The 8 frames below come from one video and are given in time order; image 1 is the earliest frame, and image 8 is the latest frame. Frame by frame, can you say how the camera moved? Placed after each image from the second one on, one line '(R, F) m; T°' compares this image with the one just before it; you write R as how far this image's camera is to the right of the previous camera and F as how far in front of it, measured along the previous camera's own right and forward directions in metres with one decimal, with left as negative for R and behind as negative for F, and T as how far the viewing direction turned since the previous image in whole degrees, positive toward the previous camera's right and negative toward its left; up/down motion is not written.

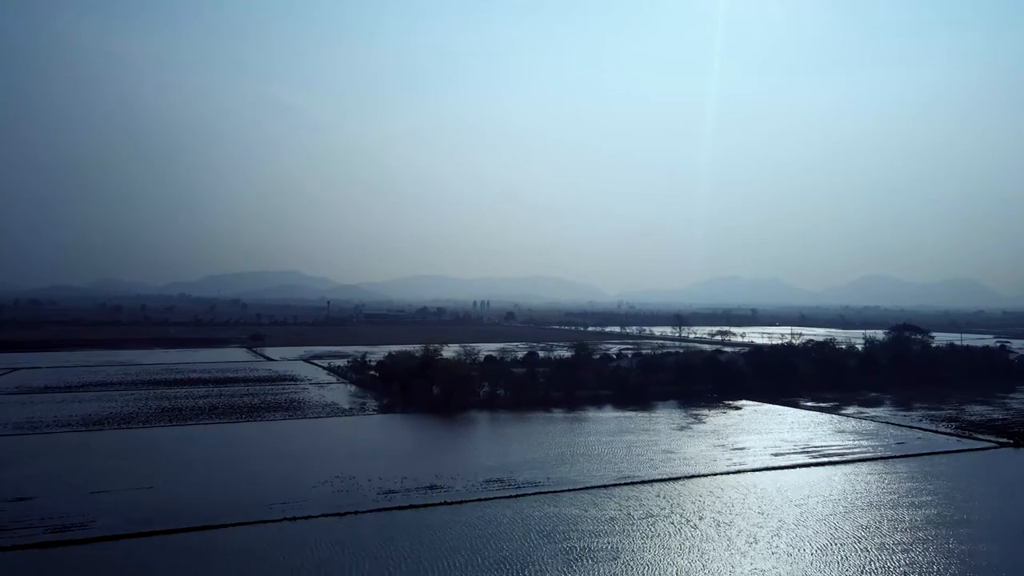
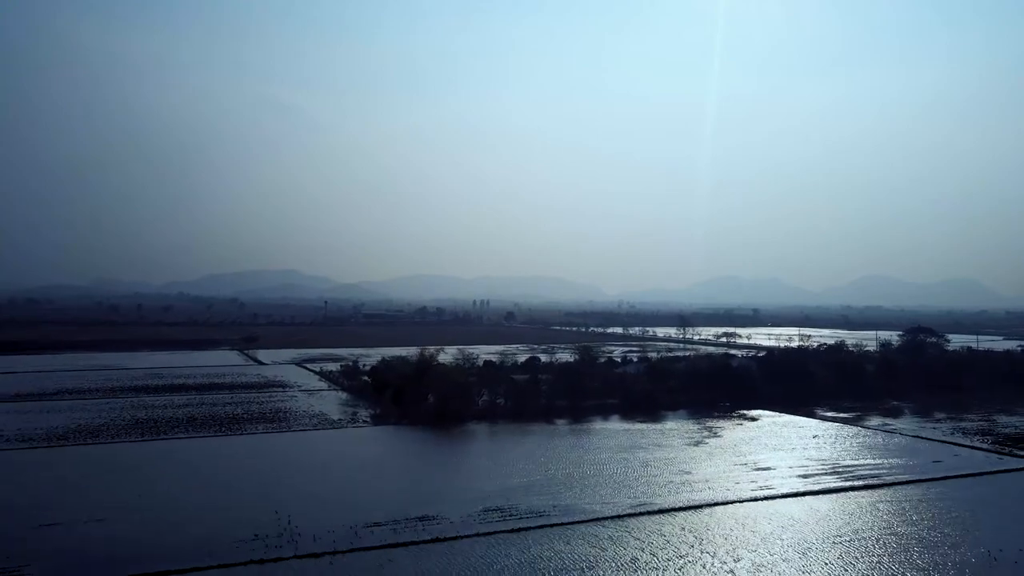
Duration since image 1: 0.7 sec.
(0.0, +0.8) m; 0°
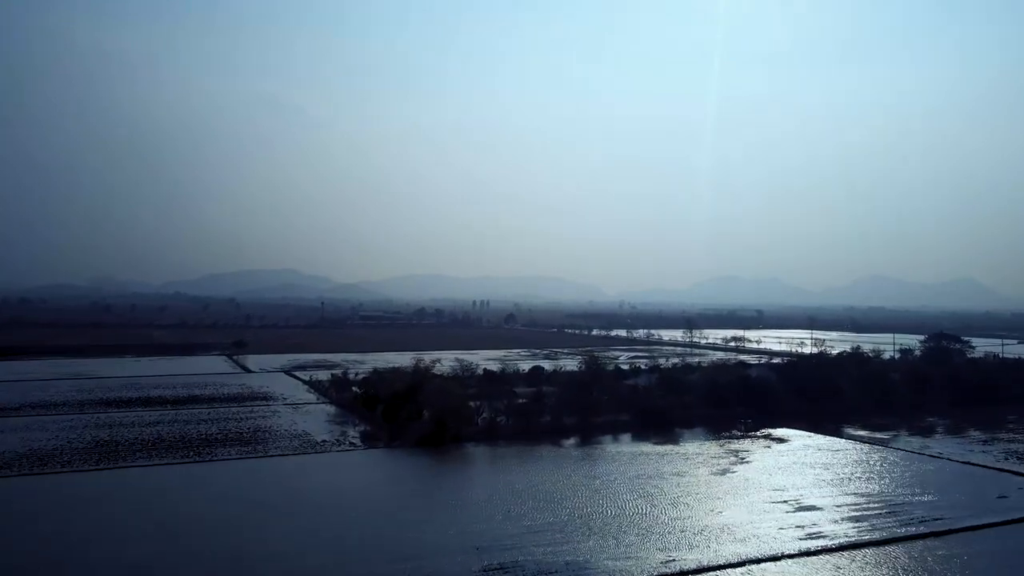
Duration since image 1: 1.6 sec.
(0.0, +1.0) m; 0°
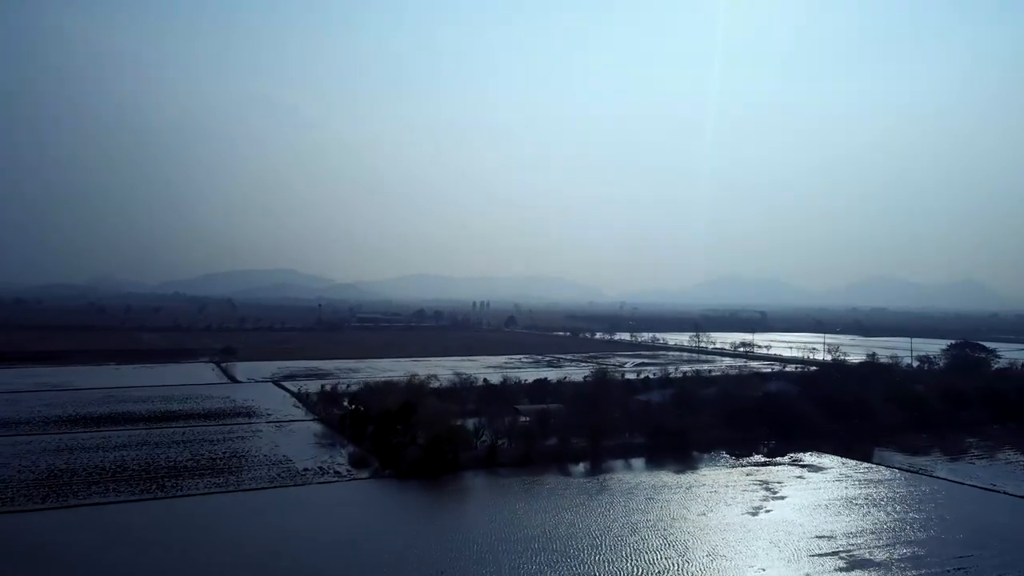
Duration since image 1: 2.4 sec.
(0.0, +1.0) m; 0°
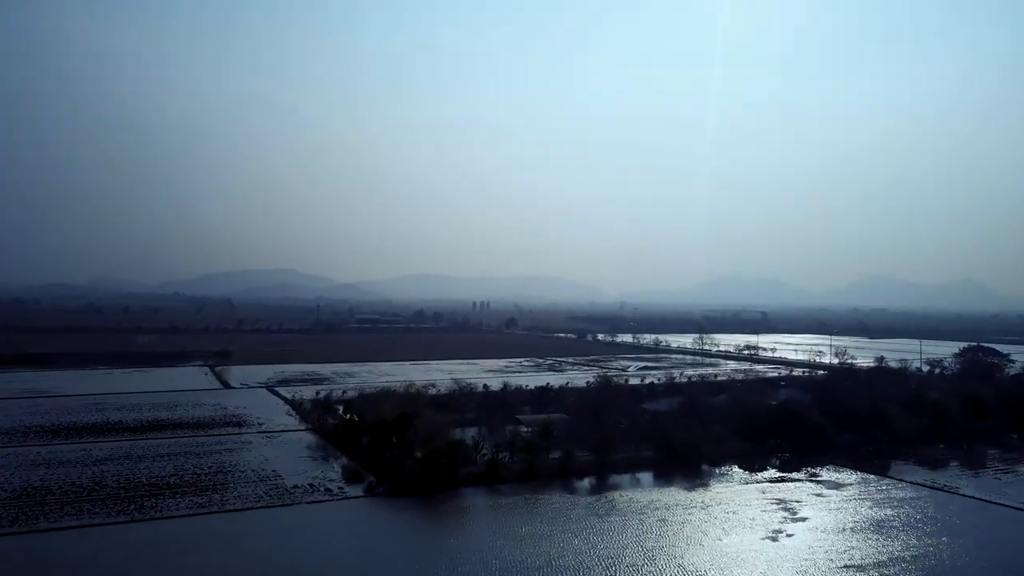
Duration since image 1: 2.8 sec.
(0.0, +0.5) m; 0°
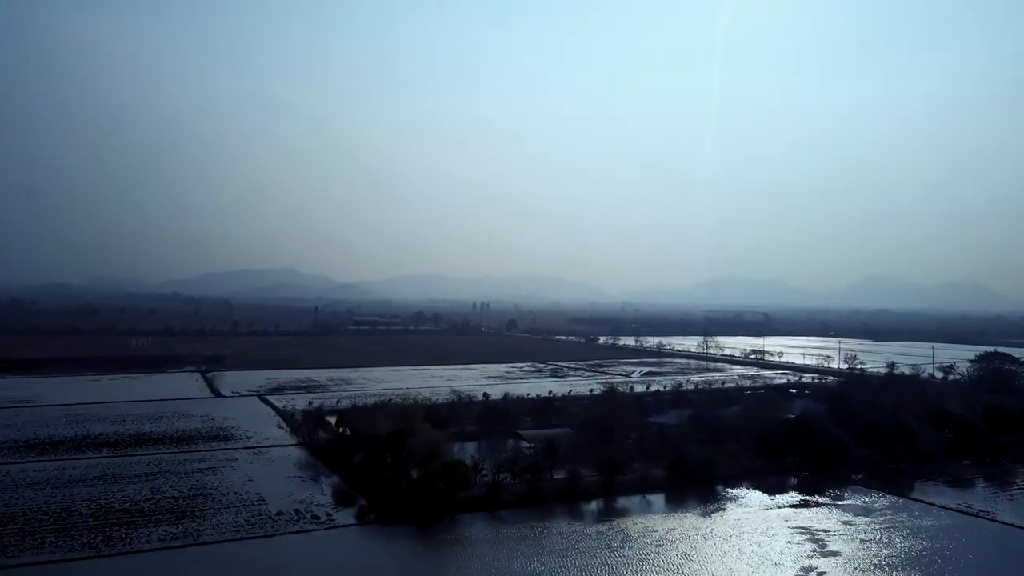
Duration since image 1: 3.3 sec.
(0.0, +0.6) m; 0°
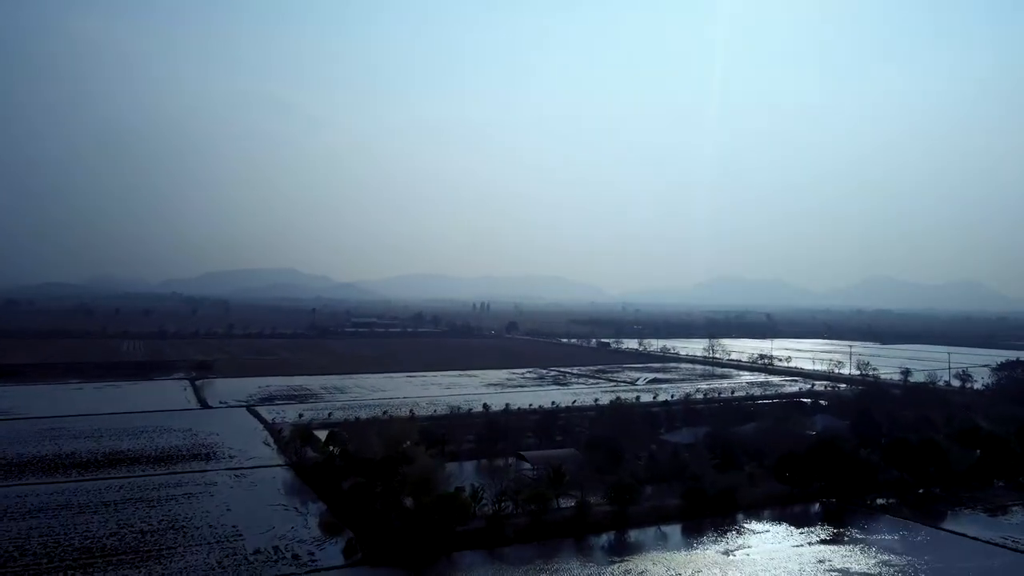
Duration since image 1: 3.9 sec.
(0.0, +0.7) m; 0°
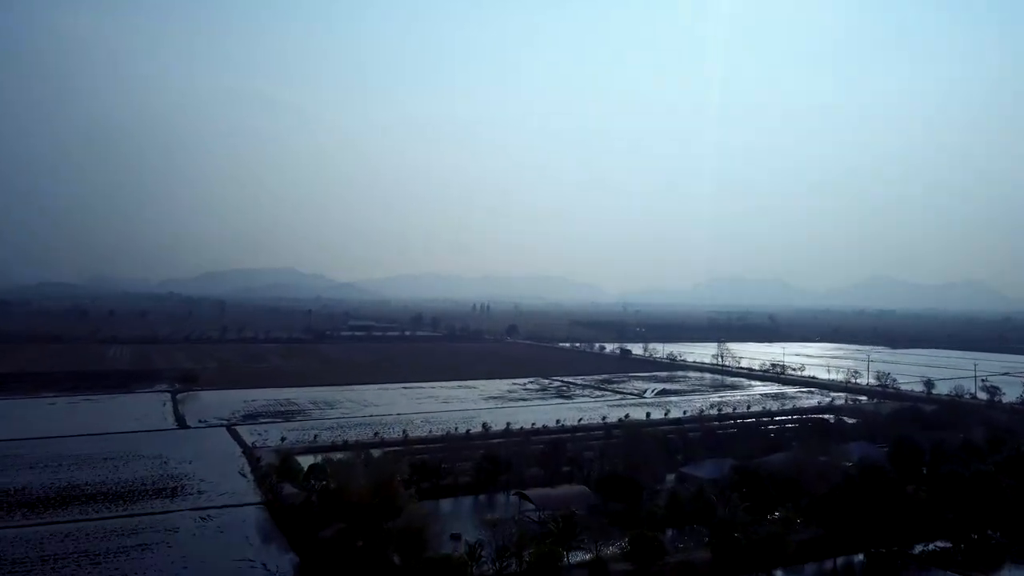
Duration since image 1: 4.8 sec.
(0.0, +1.1) m; 0°
